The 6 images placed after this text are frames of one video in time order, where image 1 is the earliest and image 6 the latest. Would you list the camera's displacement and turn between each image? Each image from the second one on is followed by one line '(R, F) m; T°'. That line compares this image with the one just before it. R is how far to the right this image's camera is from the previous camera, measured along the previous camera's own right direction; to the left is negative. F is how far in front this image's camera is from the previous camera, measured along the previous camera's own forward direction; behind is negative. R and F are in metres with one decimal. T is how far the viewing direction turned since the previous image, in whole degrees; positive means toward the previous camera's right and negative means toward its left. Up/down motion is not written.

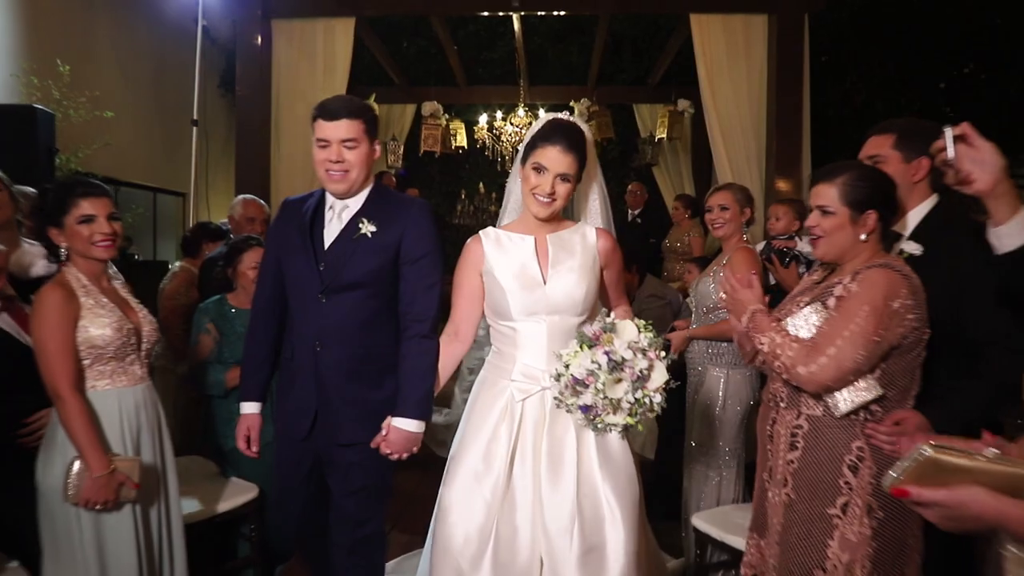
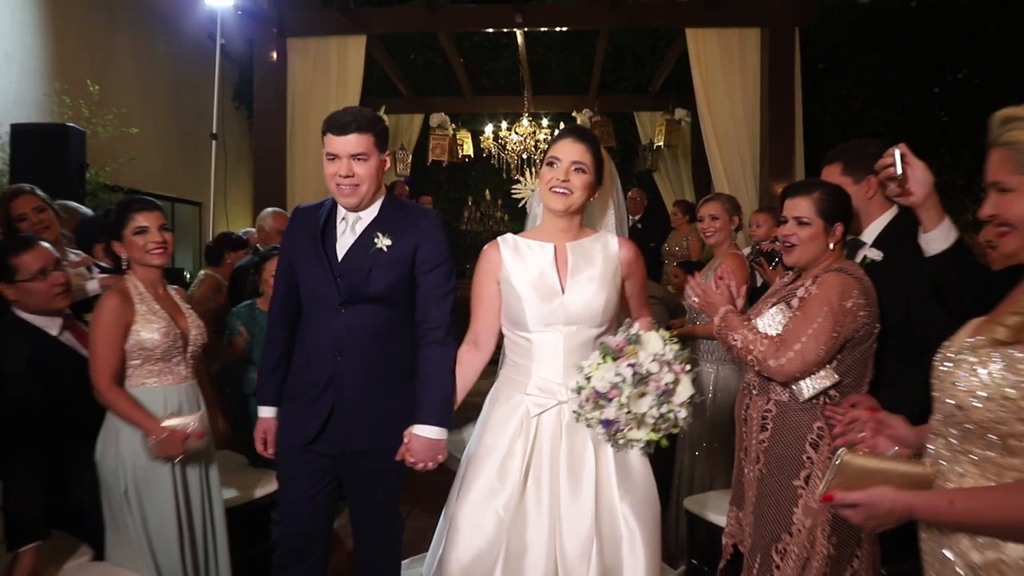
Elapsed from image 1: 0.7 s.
(0.0, -0.3) m; -1°
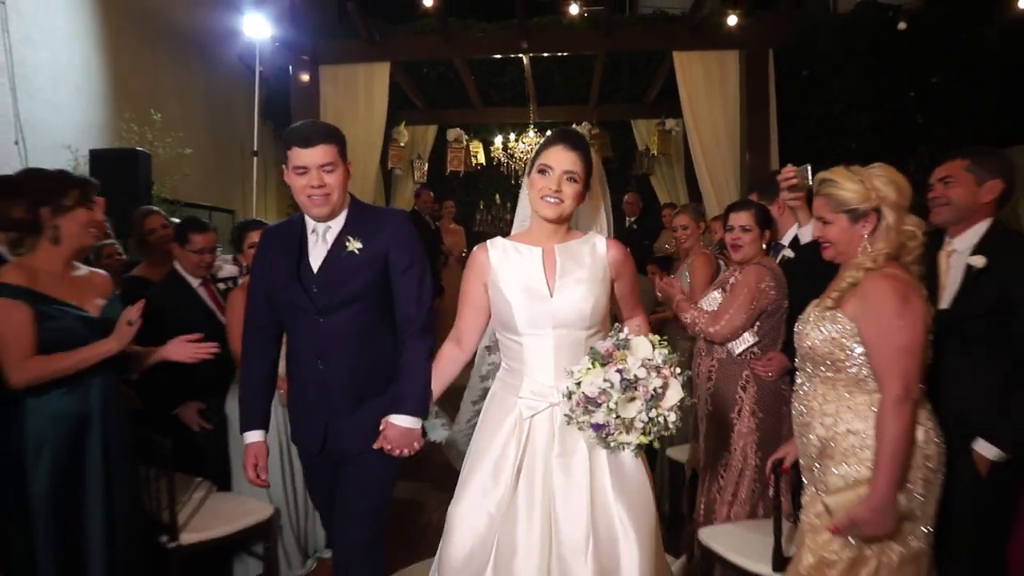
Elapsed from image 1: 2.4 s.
(0.0, -0.9) m; -1°
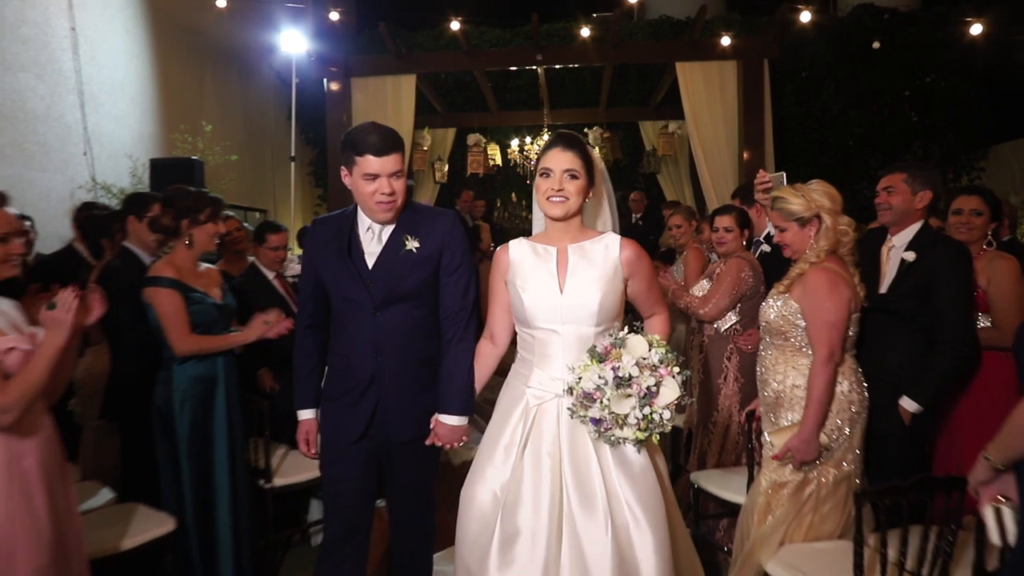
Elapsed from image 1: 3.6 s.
(-0.1, -0.7) m; -1°
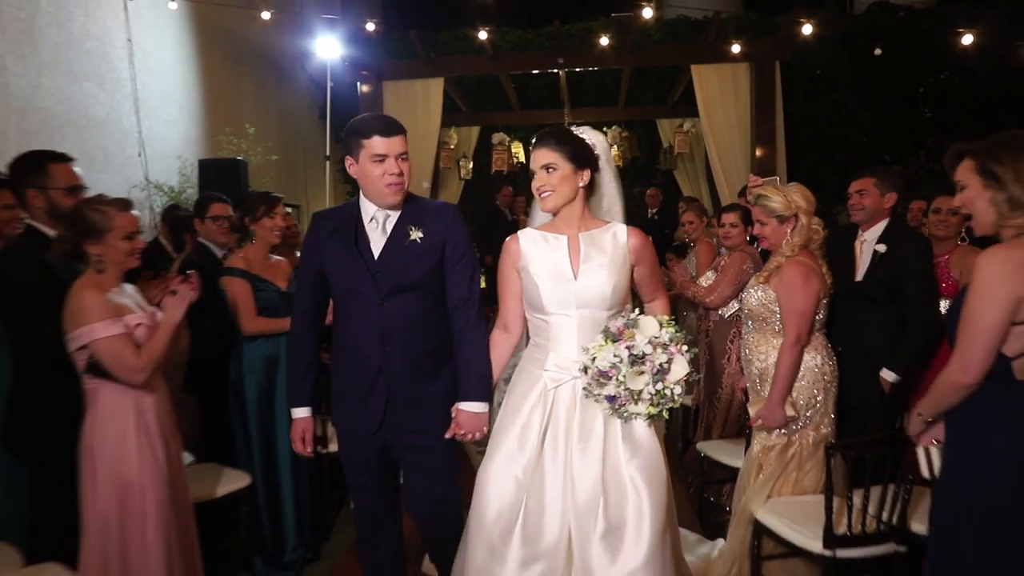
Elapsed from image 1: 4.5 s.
(0.0, -0.5) m; -2°
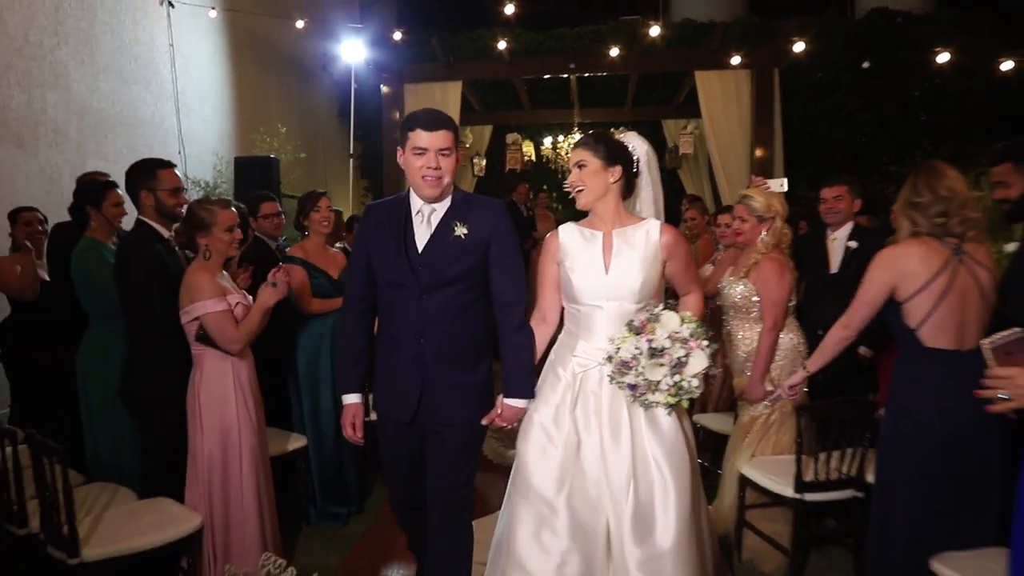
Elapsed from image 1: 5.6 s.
(-0.1, -0.6) m; 0°
